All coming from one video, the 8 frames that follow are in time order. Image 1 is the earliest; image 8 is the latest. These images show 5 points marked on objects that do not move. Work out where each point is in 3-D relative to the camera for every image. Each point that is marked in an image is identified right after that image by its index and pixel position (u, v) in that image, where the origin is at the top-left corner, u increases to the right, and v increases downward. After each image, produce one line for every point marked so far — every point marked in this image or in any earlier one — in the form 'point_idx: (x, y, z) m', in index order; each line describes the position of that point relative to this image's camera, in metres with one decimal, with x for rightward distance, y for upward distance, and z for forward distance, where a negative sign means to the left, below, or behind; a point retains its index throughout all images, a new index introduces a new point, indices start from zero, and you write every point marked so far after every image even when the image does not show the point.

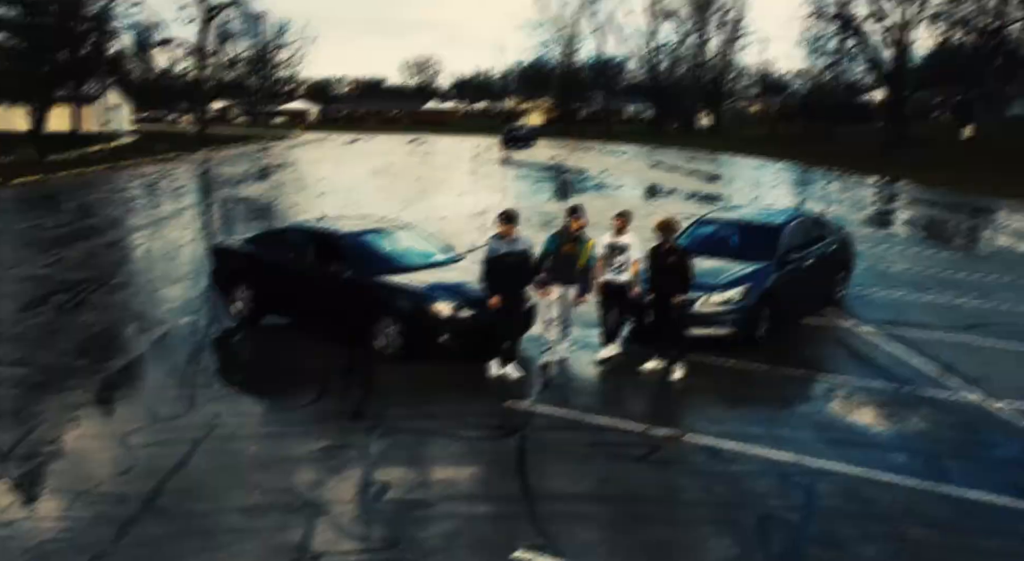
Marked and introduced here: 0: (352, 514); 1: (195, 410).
0: (-0.9, -1.4, +4.4) m
1: (-2.8, -1.1, +6.4) m
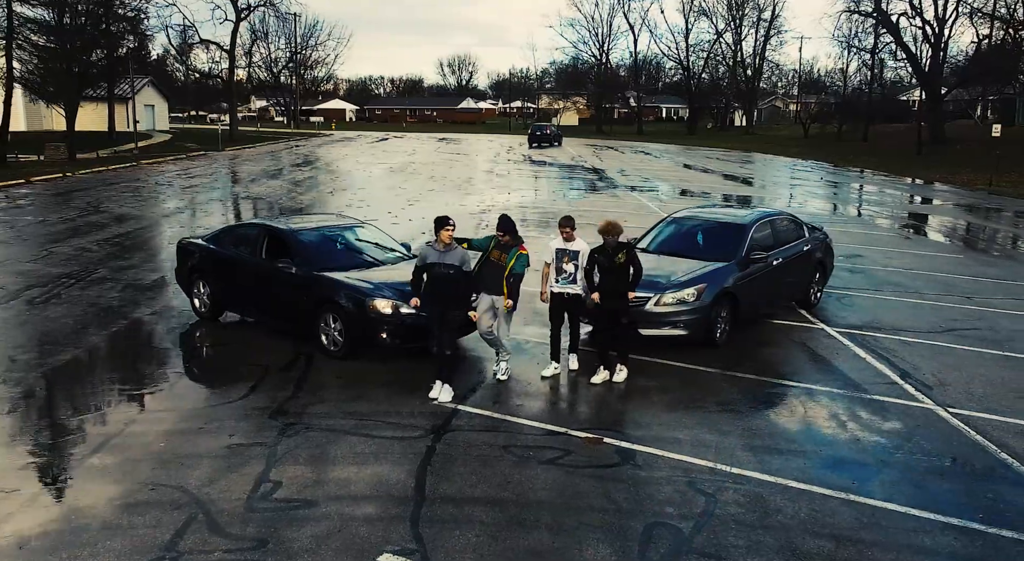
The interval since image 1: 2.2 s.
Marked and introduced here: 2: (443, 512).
0: (-1.6, -1.3, +4.3) m
1: (-3.4, -1.1, +6.4) m
2: (-0.4, -1.3, +4.3) m
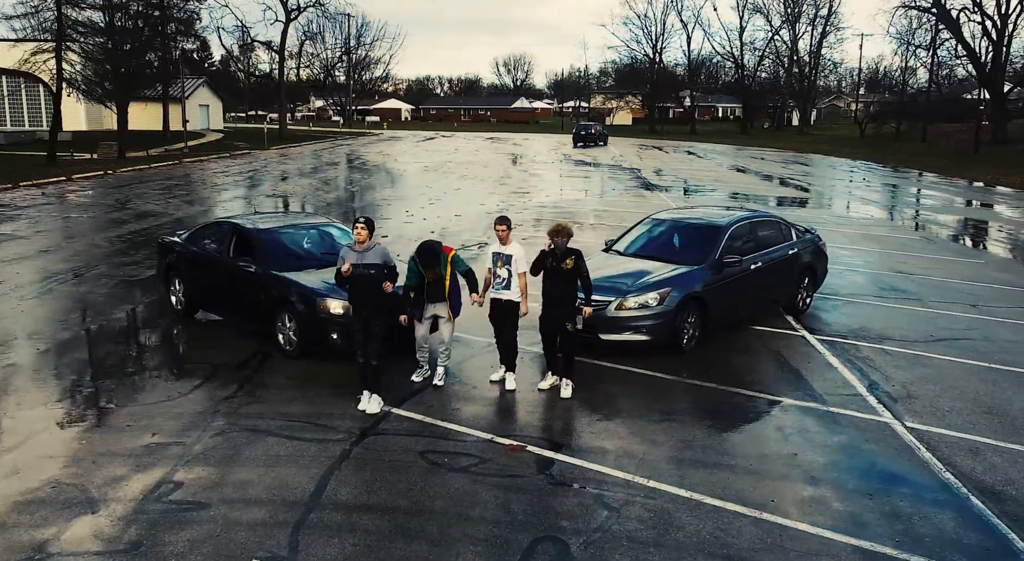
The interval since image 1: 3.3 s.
0: (-2.2, -1.3, +4.2) m
1: (-3.9, -1.1, +6.4) m
2: (-1.0, -1.4, +4.2) m
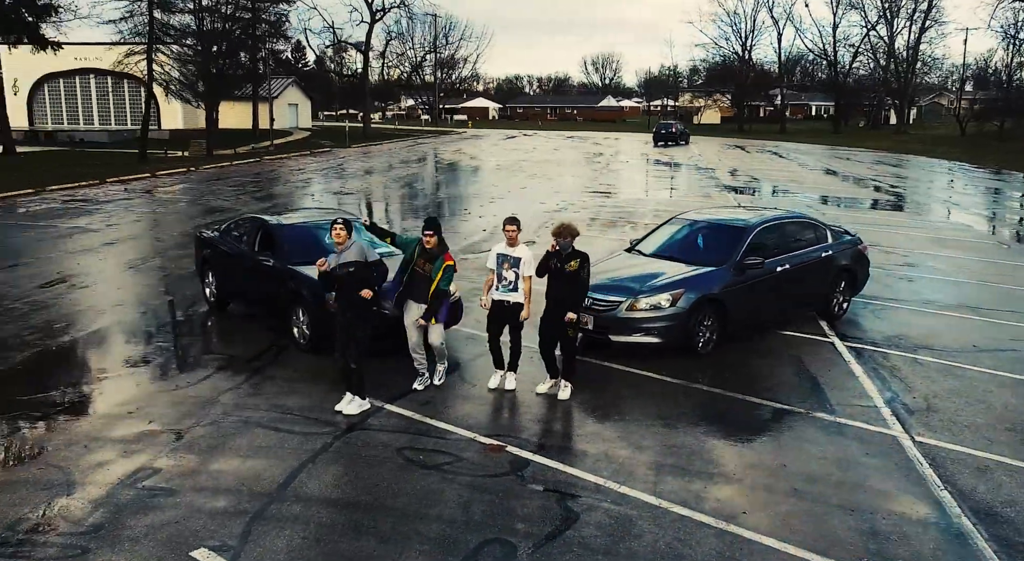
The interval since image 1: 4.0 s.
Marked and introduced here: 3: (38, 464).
0: (-2.5, -1.3, +4.4) m
1: (-3.9, -1.0, +6.7) m
2: (-1.3, -1.3, +4.2) m
3: (-3.2, -1.2, +4.9) m
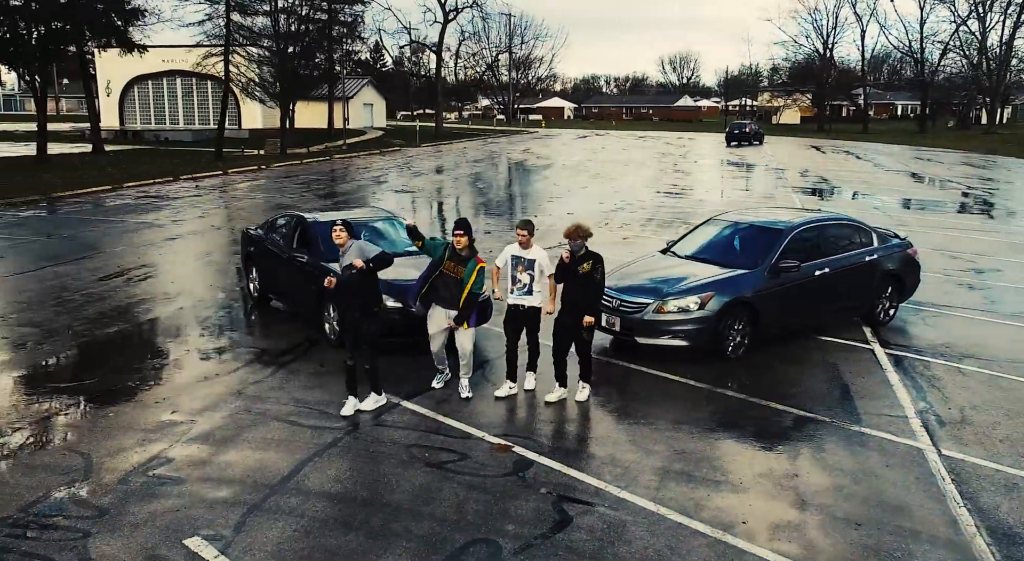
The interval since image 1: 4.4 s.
0: (-2.5, -1.3, +4.6) m
1: (-3.7, -0.9, +7.0) m
2: (-1.3, -1.3, +4.3) m
3: (-3.1, -1.2, +5.2) m
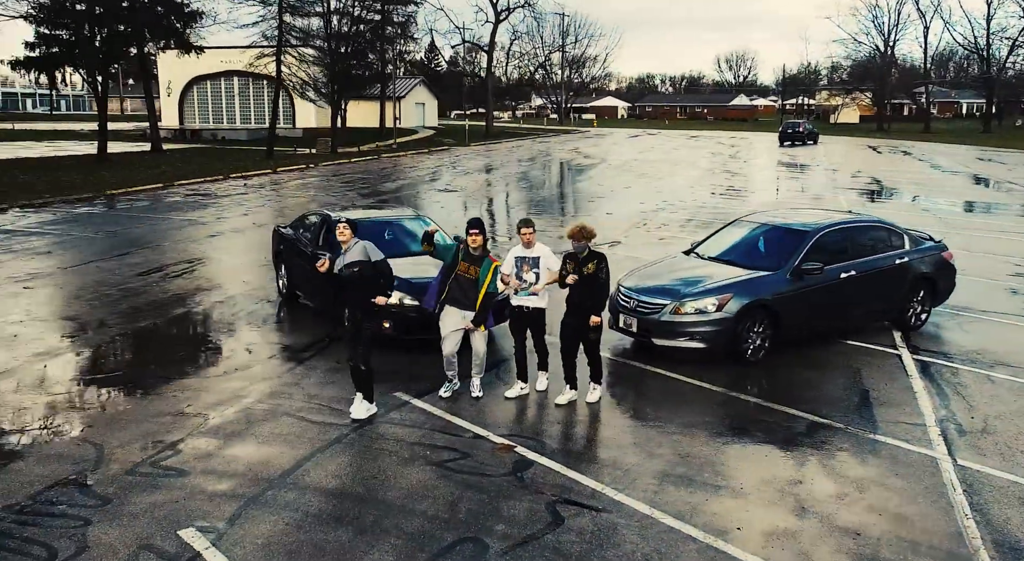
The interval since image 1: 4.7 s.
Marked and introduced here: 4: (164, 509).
0: (-2.5, -1.2, +4.8) m
1: (-3.6, -0.9, +7.3) m
2: (-1.4, -1.3, +4.4) m
3: (-3.1, -1.1, +5.4) m
4: (-2.0, -1.3, +4.2) m
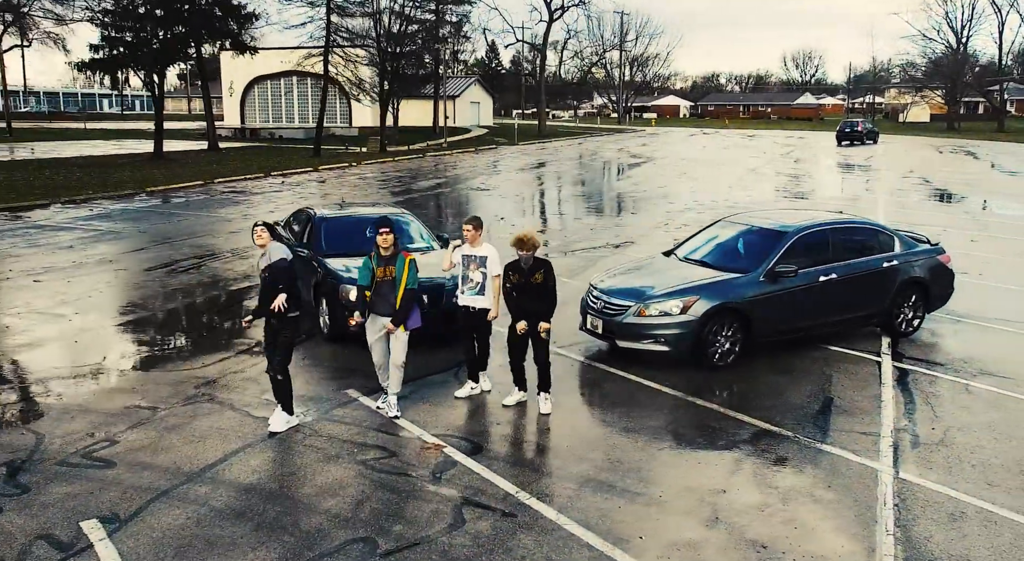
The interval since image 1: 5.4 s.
0: (-3.1, -1.2, +4.9) m
1: (-4.0, -0.8, +7.4) m
2: (-1.9, -1.3, +4.5) m
3: (-3.6, -1.1, +5.5) m
4: (-2.6, -1.3, +4.3) m
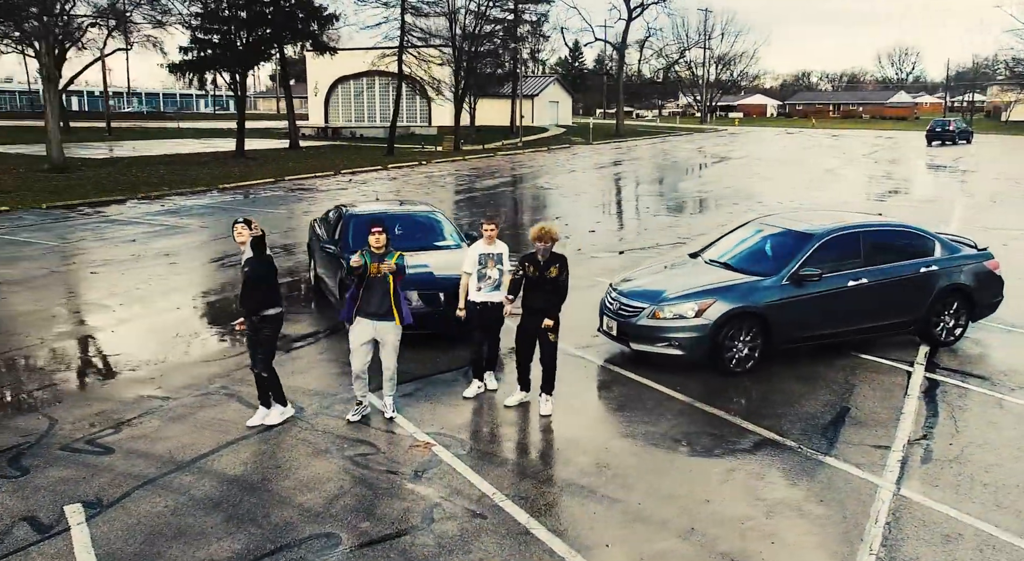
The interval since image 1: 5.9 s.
0: (-3.2, -1.1, +5.1) m
1: (-3.9, -0.8, +7.7) m
2: (-2.1, -1.2, +4.6) m
3: (-3.7, -1.0, +5.8) m
4: (-2.7, -1.2, +4.5) m
